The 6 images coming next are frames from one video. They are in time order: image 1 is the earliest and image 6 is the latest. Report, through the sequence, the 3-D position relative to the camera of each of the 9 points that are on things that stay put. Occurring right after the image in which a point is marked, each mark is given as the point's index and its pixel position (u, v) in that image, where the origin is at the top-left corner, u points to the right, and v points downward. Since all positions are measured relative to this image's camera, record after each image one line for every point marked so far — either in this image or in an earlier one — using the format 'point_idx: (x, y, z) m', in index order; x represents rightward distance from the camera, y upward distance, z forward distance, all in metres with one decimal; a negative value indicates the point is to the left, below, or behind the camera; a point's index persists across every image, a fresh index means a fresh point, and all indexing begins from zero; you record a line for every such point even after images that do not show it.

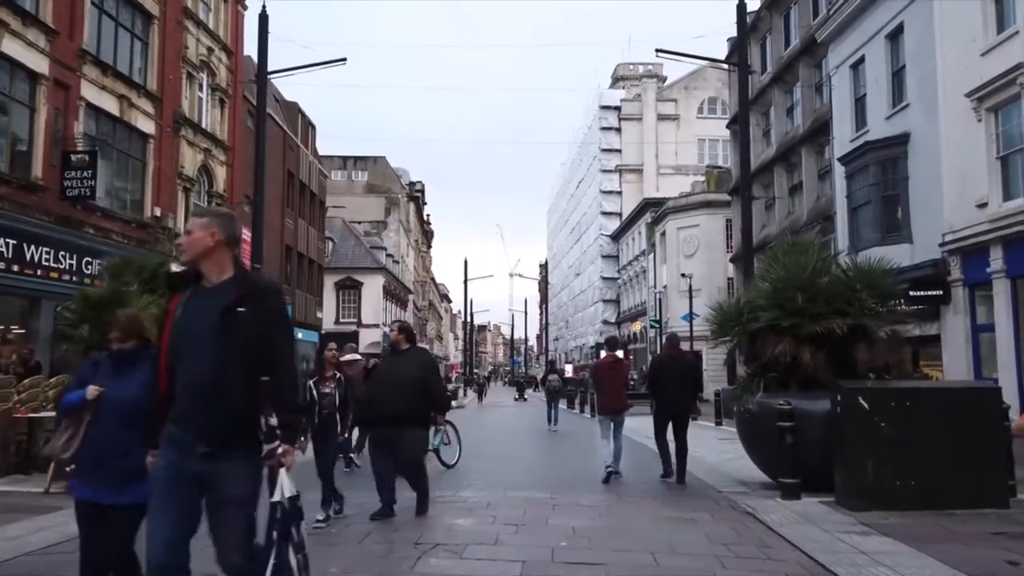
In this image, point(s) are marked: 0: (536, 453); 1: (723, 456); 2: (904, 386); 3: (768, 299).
0: (+0.6, -4.0, +18.5) m
1: (+4.2, -3.4, +15.2) m
2: (+4.6, -1.1, +8.8) m
3: (+3.4, -0.1, +10.1) m
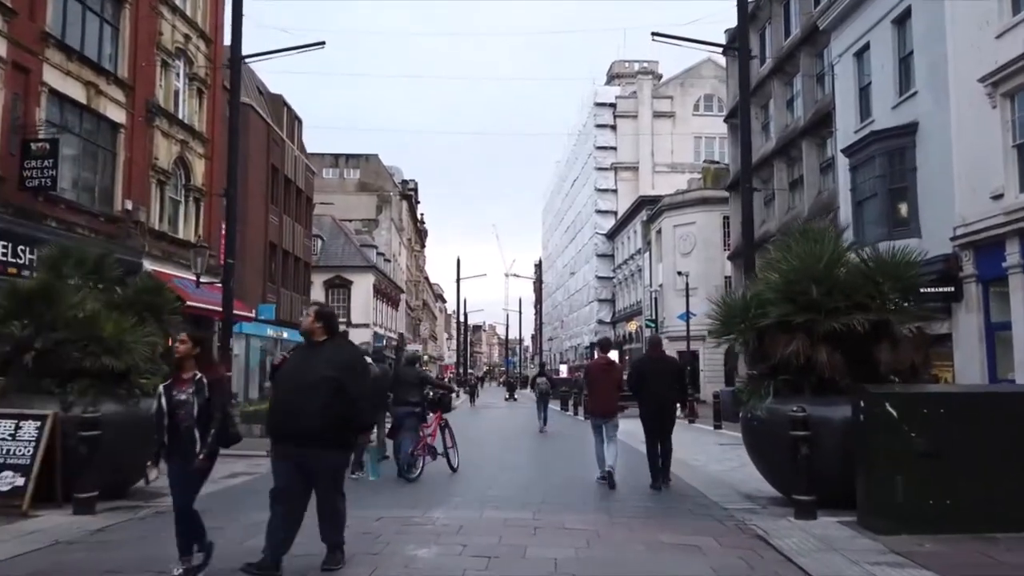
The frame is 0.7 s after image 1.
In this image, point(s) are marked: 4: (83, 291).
0: (+0.3, -3.9, +17.3) m
1: (+3.9, -3.3, +14.0) m
2: (+4.3, -1.0, +7.7) m
3: (+3.2, 0.0, +9.0) m
4: (-5.7, 0.0, +10.0) m
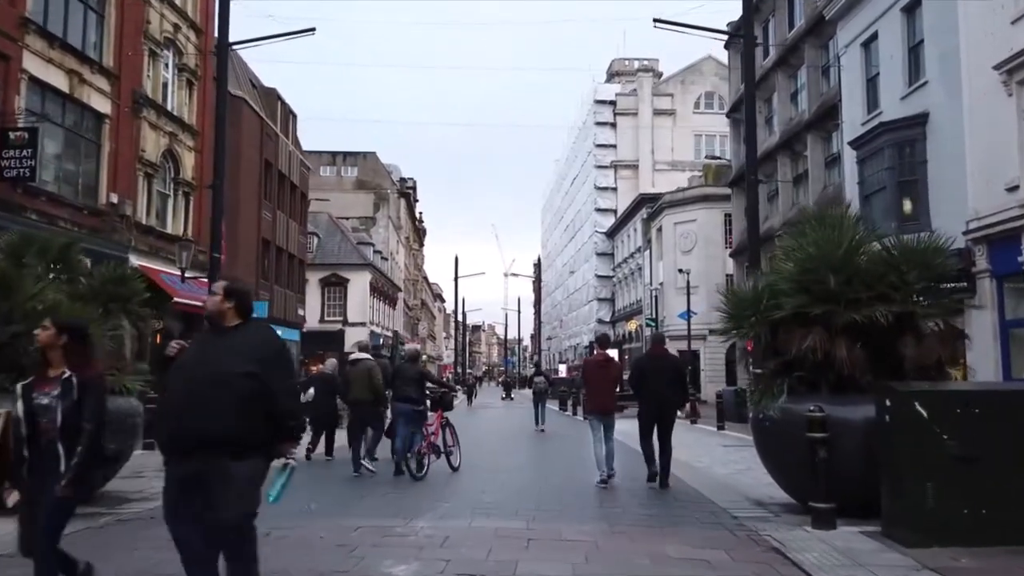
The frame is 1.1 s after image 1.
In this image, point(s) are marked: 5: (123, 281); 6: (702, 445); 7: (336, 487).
0: (+0.2, -3.8, +16.6) m
1: (+3.8, -3.1, +13.3) m
2: (+4.2, -0.9, +7.0) m
3: (+3.1, +0.1, +8.3) m
4: (-5.8, +0.1, +9.3) m
5: (-5.1, +0.1, +10.0) m
6: (+4.3, -3.6, +17.2) m
7: (-2.5, -2.8, +10.8) m
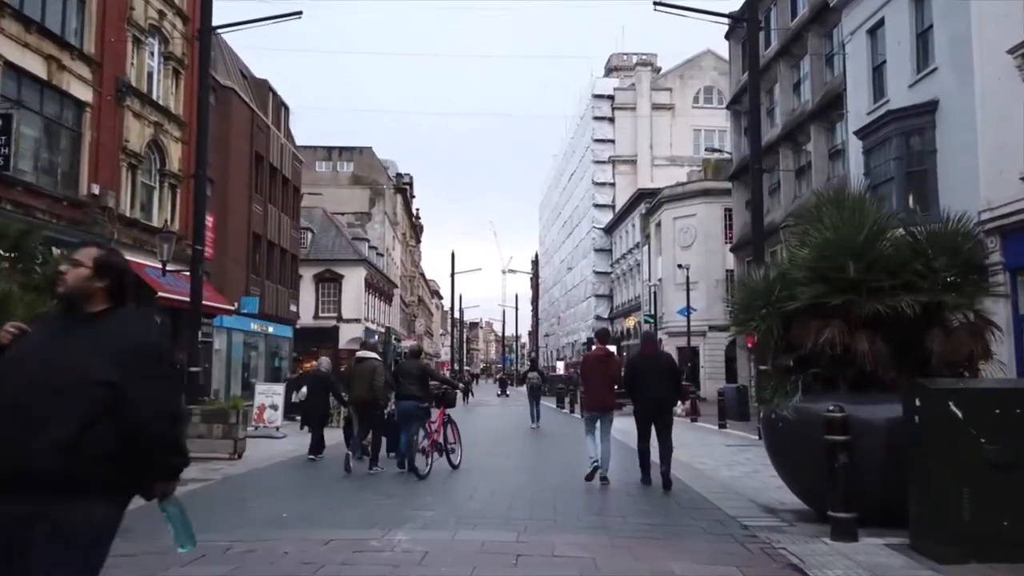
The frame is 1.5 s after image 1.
0: (+0.1, -3.6, +15.9) m
1: (+3.7, -3.0, +12.6) m
2: (+4.1, -0.8, +6.3) m
3: (+3.0, +0.2, +7.6) m
4: (-5.9, +0.2, +8.6) m
5: (-5.2, +0.2, +9.2) m
6: (+4.2, -3.4, +16.5) m
7: (-2.6, -2.7, +10.1) m
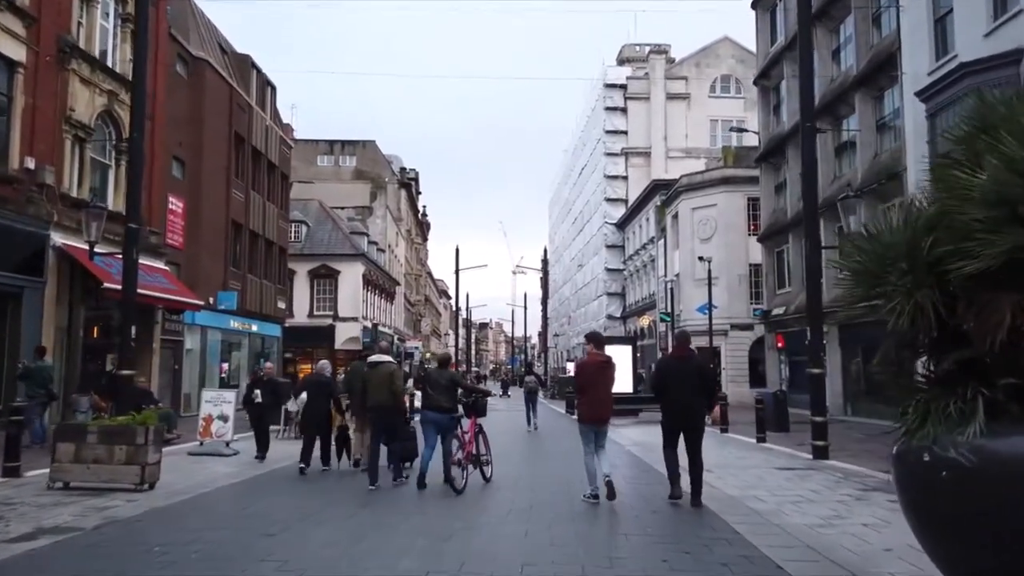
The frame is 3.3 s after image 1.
0: (0.0, -3.3, +12.7) m
1: (+3.6, -2.7, +9.4) m
2: (+3.9, -0.5, +3.0) m
3: (+2.8, +0.5, +4.3) m
4: (-6.1, +0.5, +5.5) m
5: (-5.4, +0.5, +6.1) m
6: (+4.1, -3.1, +13.2) m
7: (-2.8, -2.4, +6.9) m
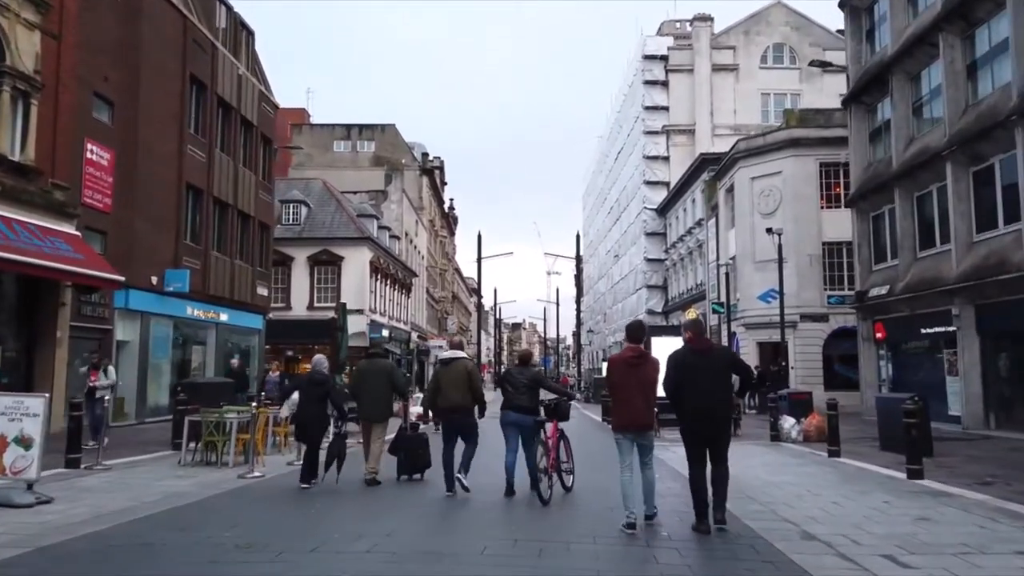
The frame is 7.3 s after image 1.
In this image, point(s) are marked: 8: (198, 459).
0: (-0.1, -2.5, +6.2) m
1: (+3.3, -1.9, +2.7) m
2: (+3.3, +0.4, -3.7) m
3: (+2.2, +1.3, -2.3) m
4: (-6.5, +1.3, -0.7) m
5: (-5.8, +1.3, -0.1) m
6: (+4.0, -2.3, +6.6) m
7: (-3.2, -1.6, +0.6) m
8: (-5.7, -3.1, +13.9) m
